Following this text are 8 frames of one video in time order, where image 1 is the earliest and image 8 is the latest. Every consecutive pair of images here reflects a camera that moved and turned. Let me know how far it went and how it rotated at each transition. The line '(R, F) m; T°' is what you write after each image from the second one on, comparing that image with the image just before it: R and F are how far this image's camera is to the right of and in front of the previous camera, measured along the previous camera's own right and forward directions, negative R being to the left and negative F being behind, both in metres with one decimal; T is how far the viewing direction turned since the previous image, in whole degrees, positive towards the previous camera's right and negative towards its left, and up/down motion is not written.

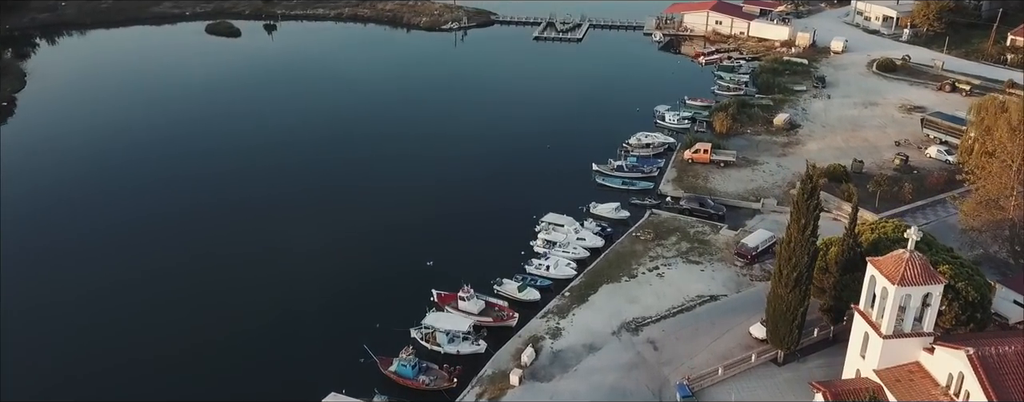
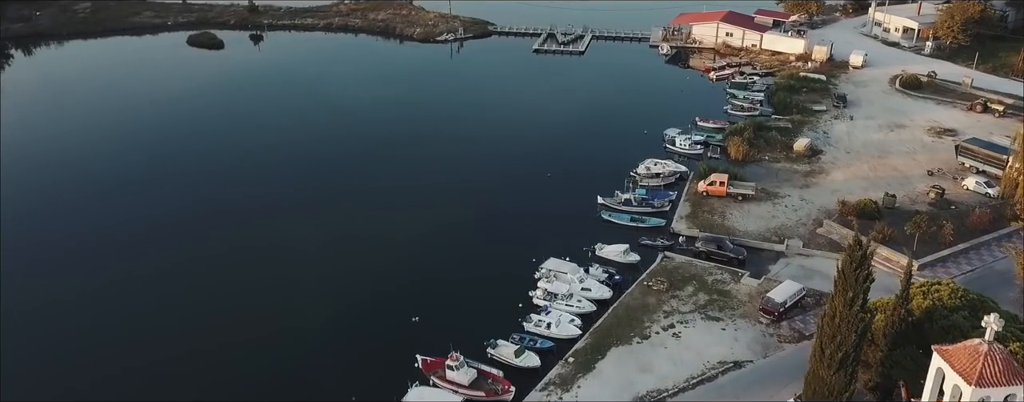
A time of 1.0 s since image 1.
(+0.1, +1.7) m; 0°
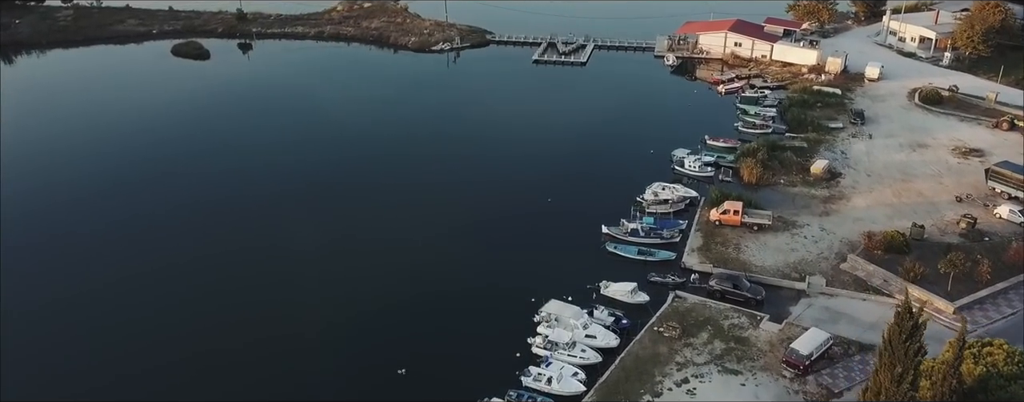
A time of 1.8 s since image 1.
(+0.1, +1.3) m; 0°
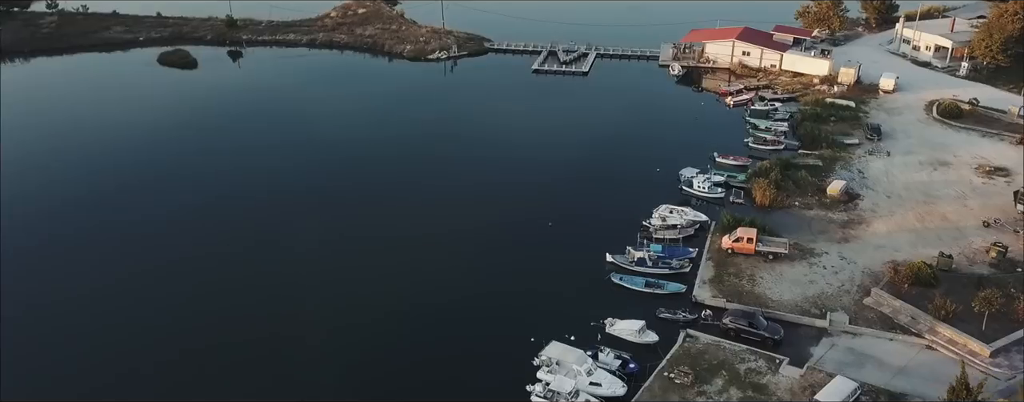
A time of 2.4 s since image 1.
(0.0, +1.1) m; 0°
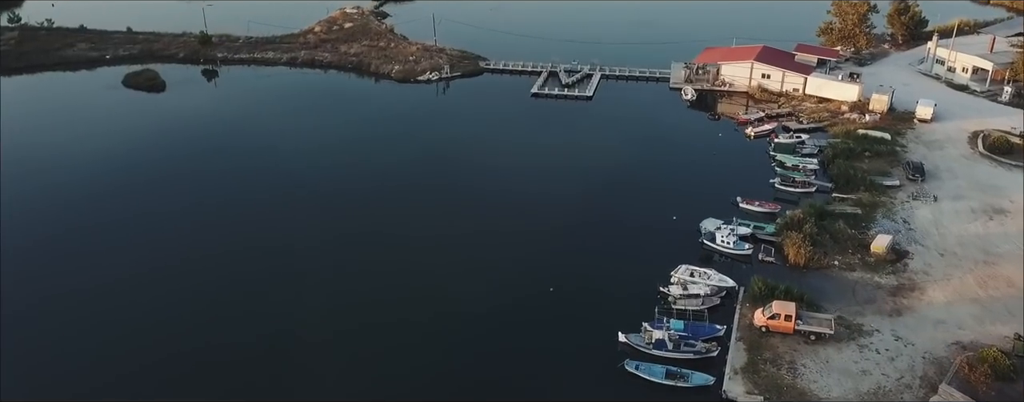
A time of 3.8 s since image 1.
(+0.1, +2.4) m; 0°
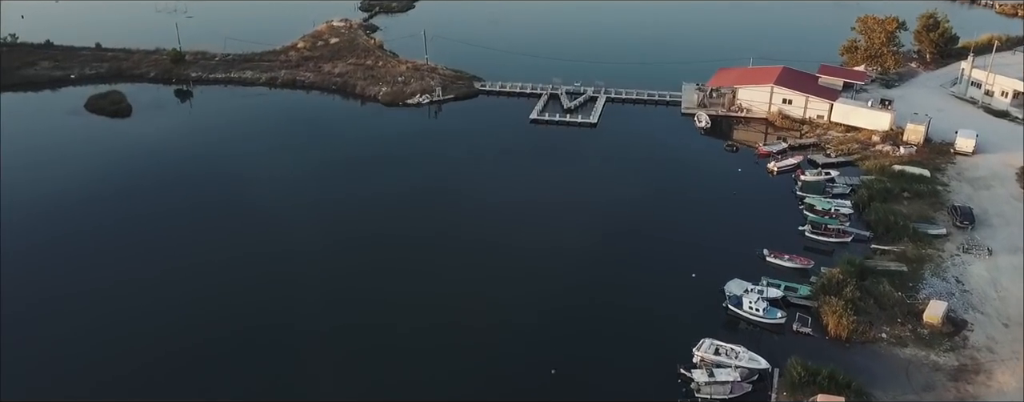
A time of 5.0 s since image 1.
(+0.1, +2.2) m; 0°
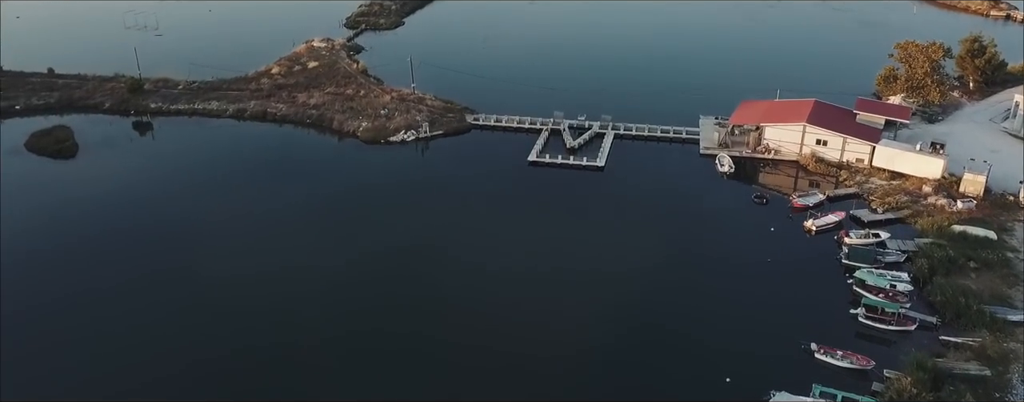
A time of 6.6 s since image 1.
(+0.1, +2.8) m; 0°
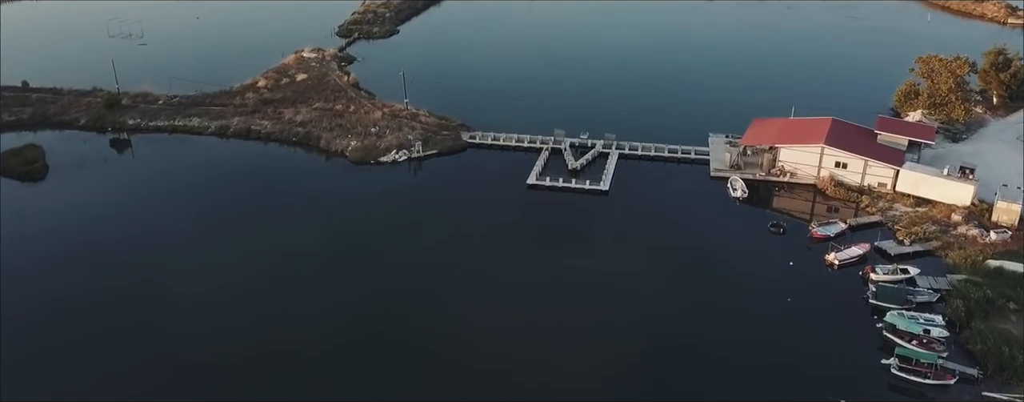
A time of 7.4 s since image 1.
(+0.1, +1.3) m; 0°
